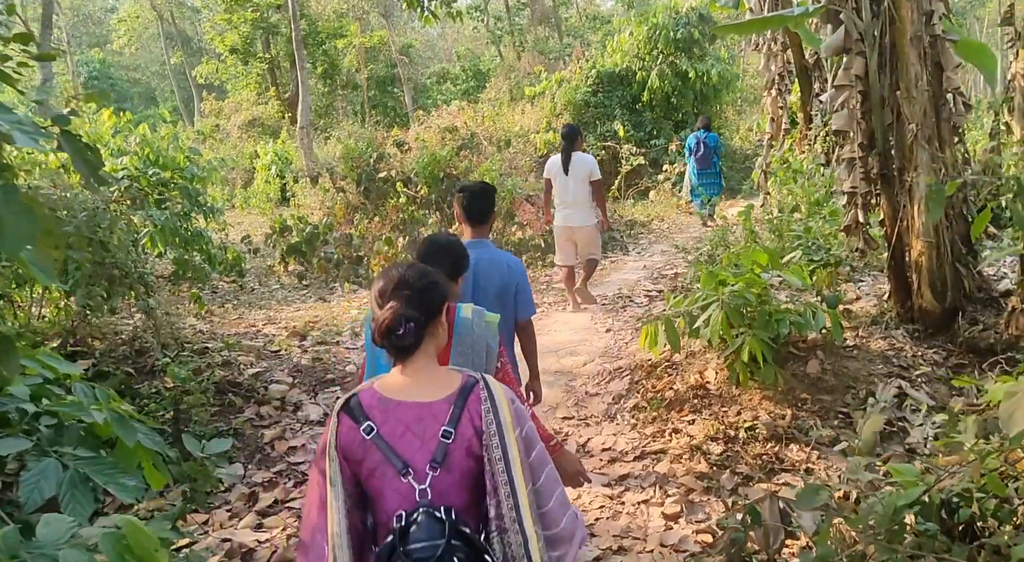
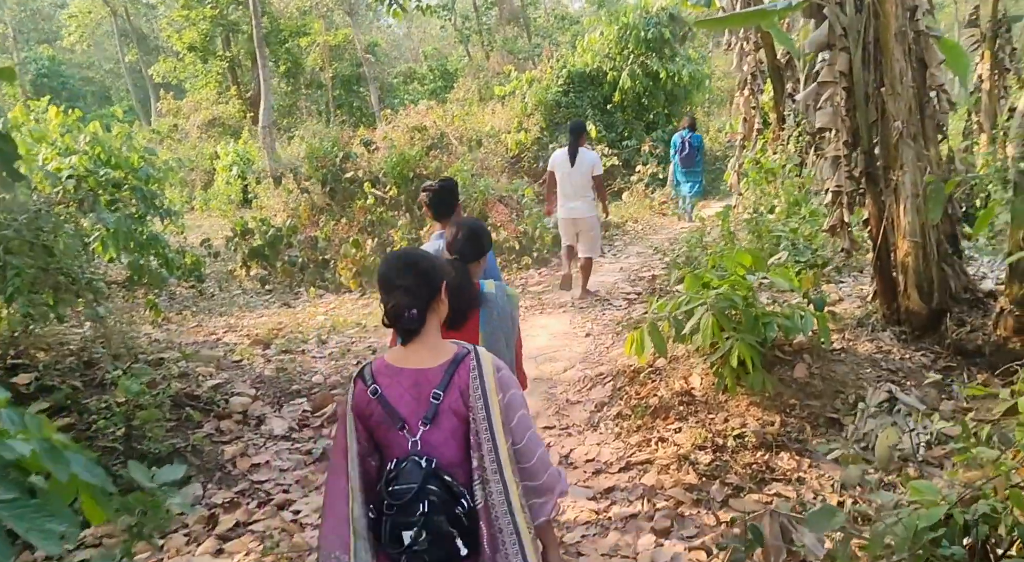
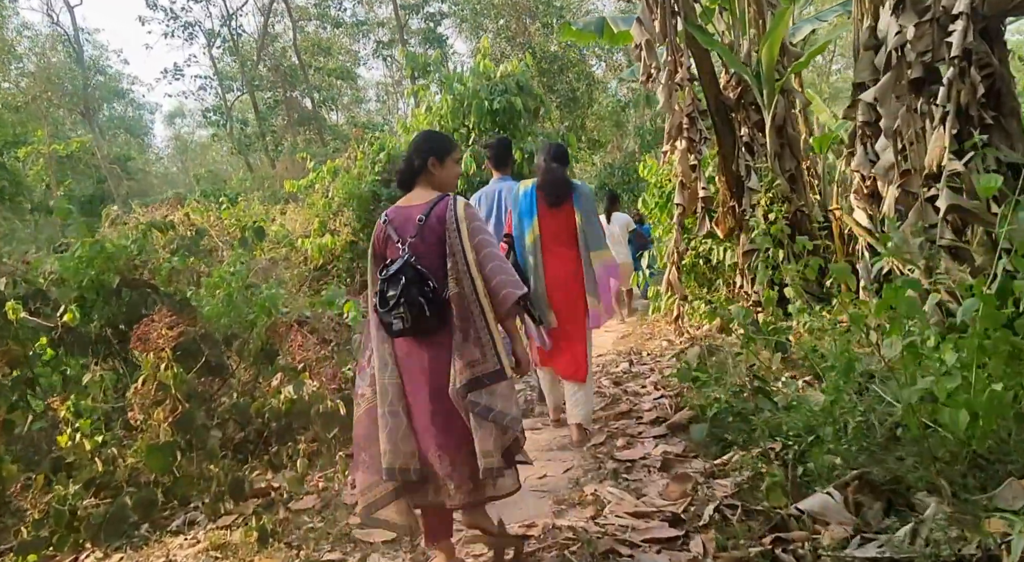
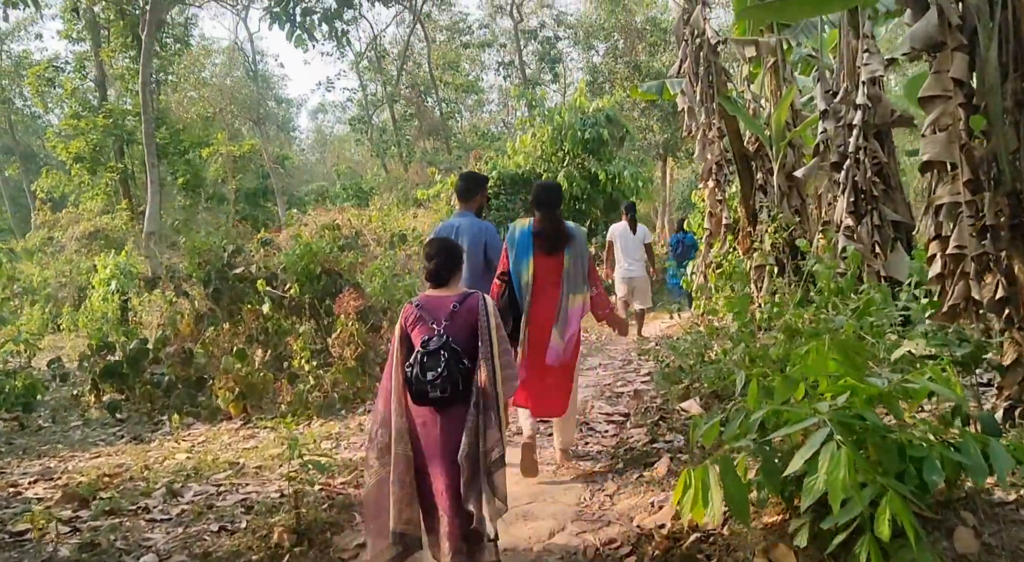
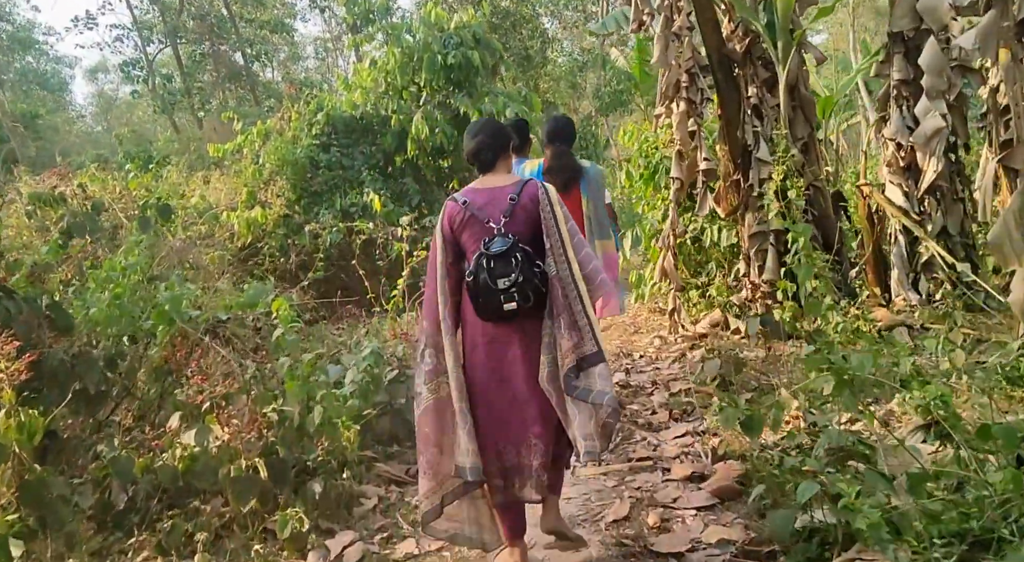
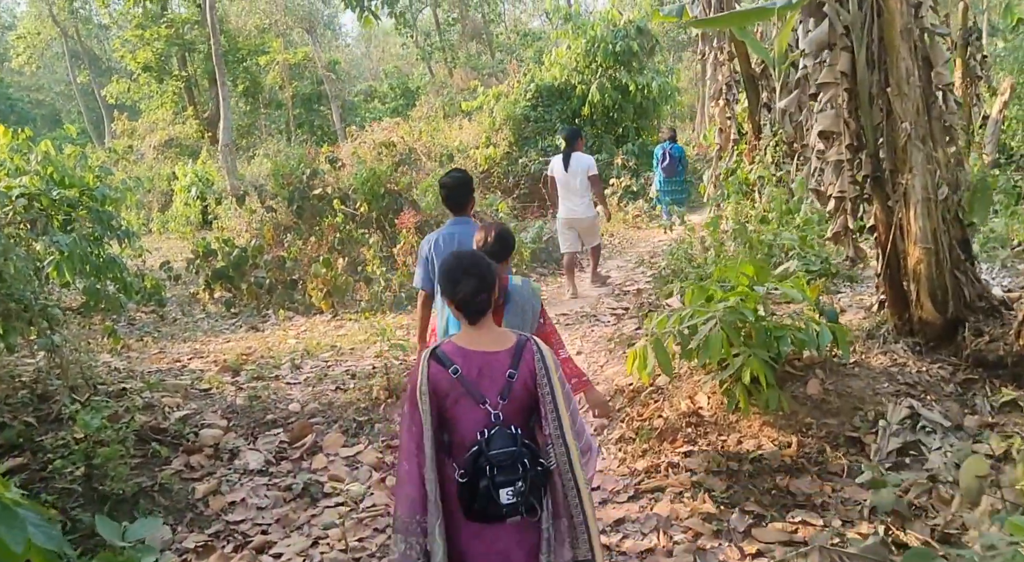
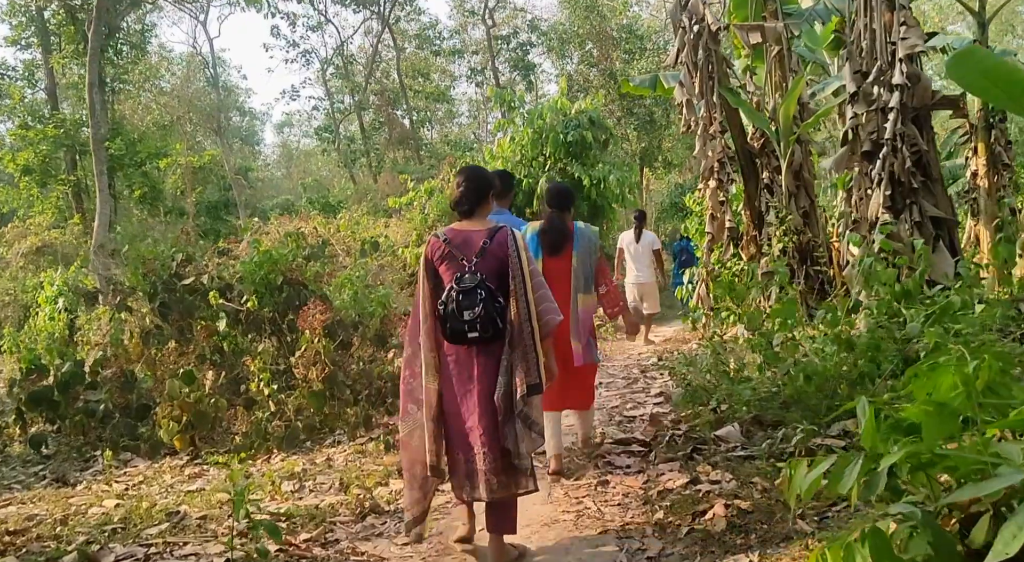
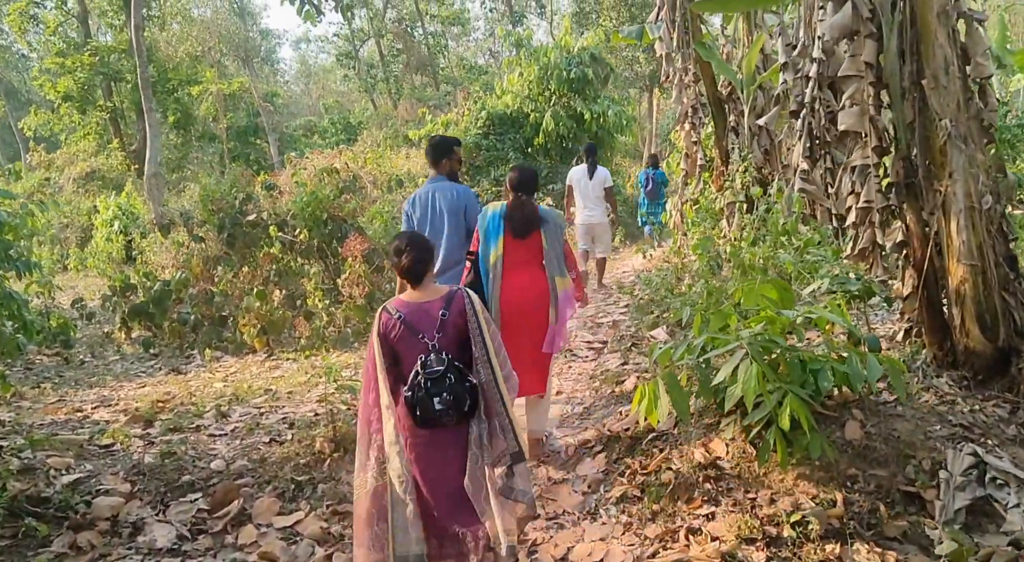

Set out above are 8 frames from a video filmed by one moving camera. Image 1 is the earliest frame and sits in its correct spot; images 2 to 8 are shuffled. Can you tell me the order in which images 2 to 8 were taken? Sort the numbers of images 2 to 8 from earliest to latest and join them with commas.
2, 6, 8, 4, 7, 3, 5
